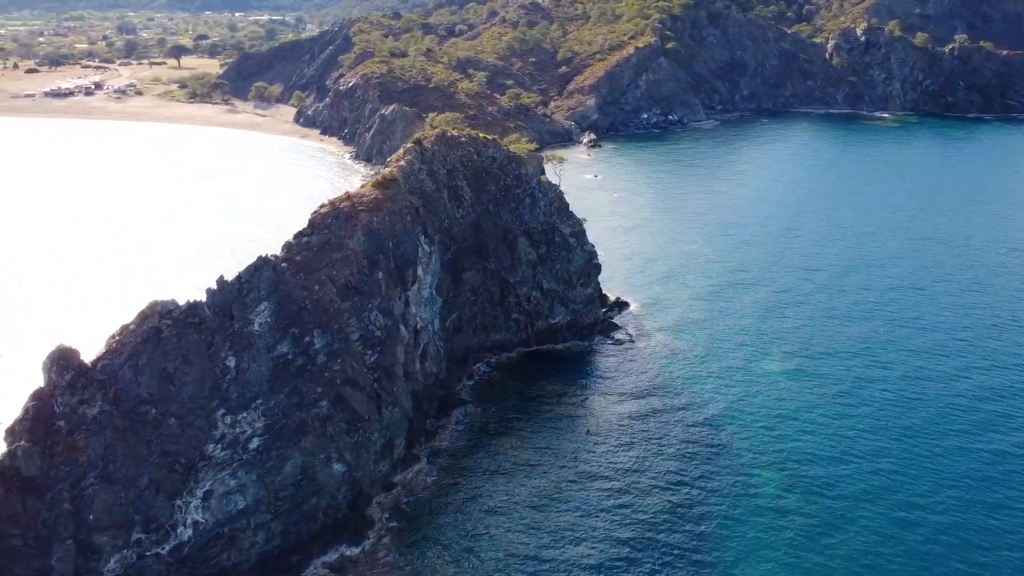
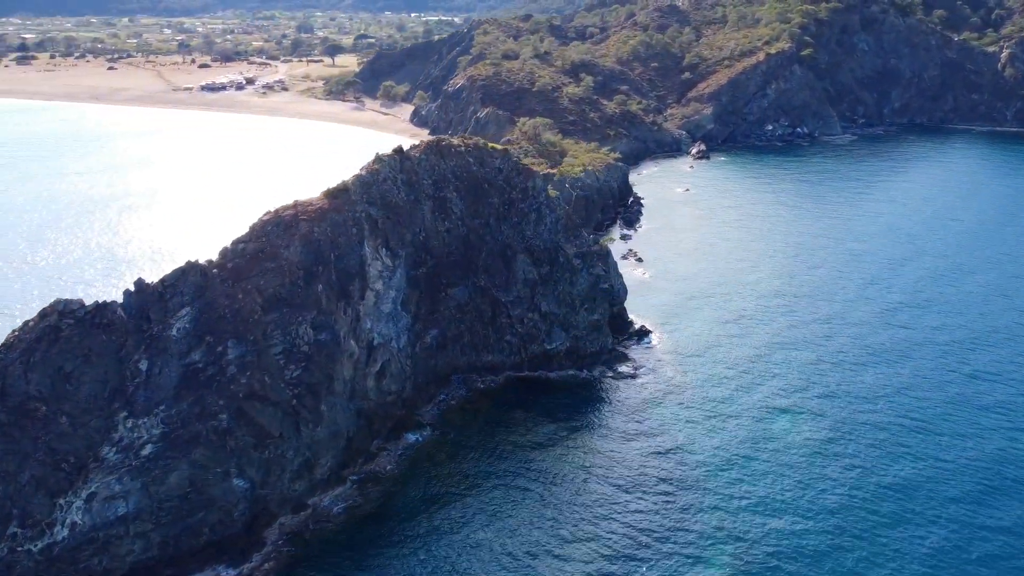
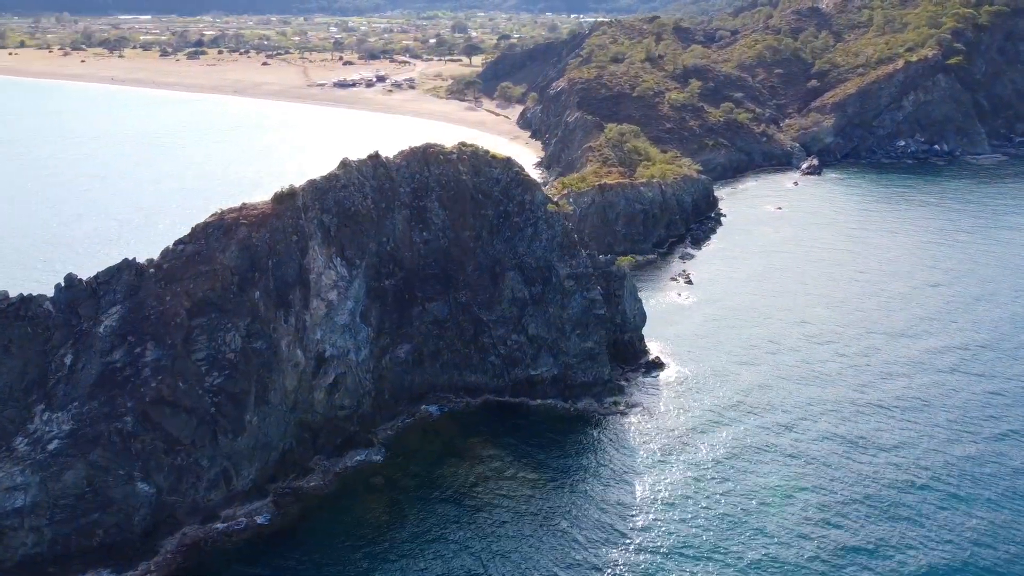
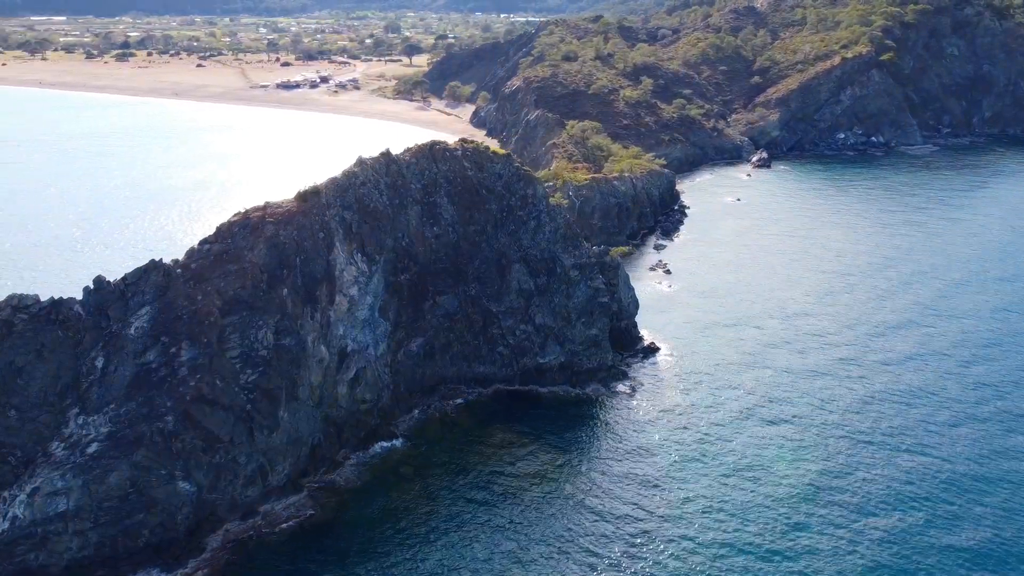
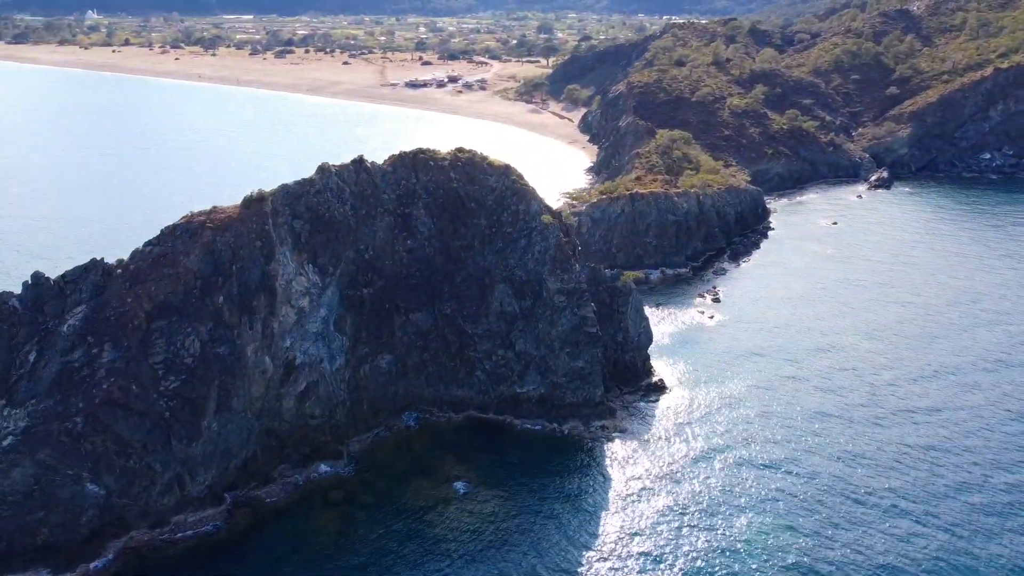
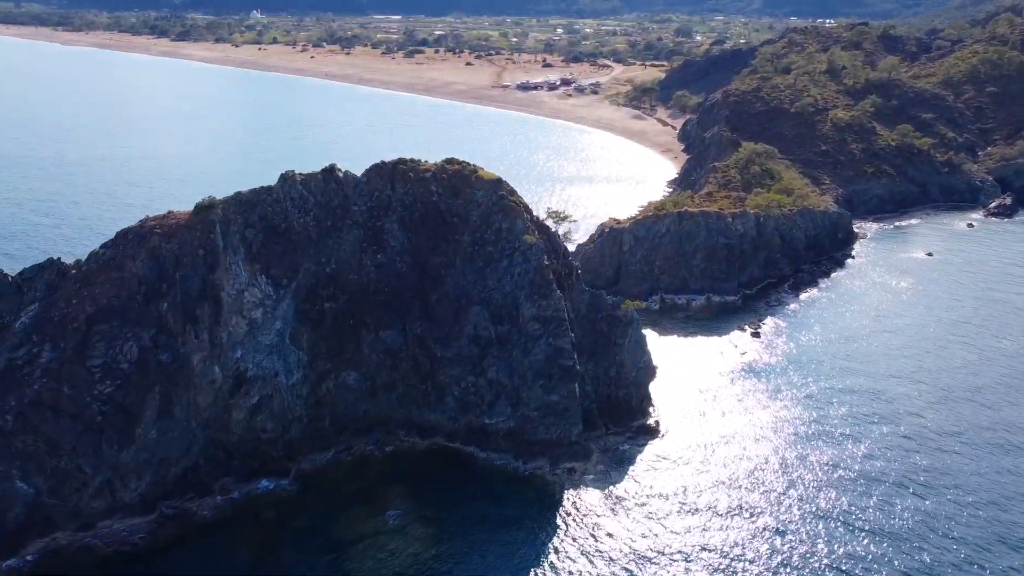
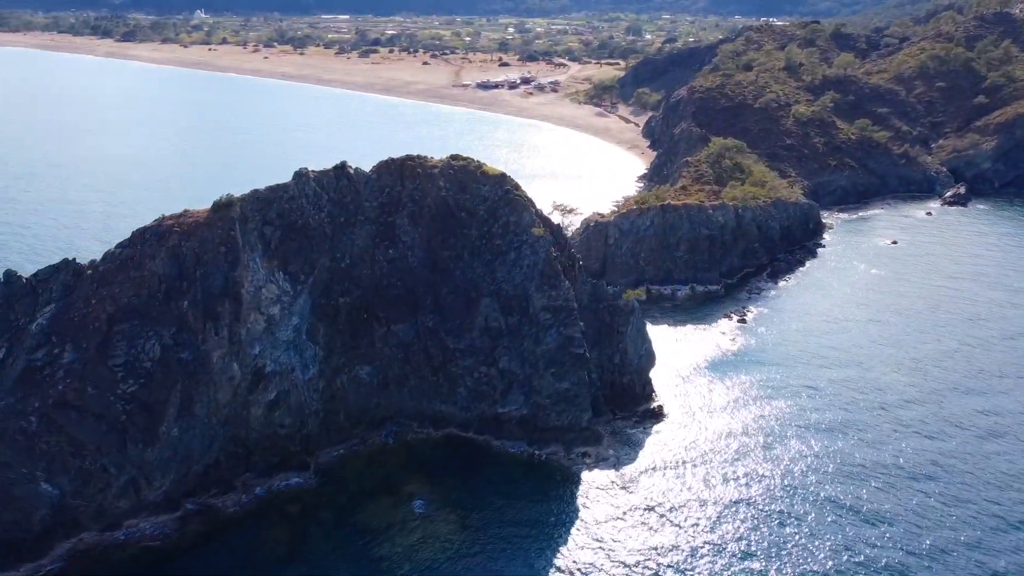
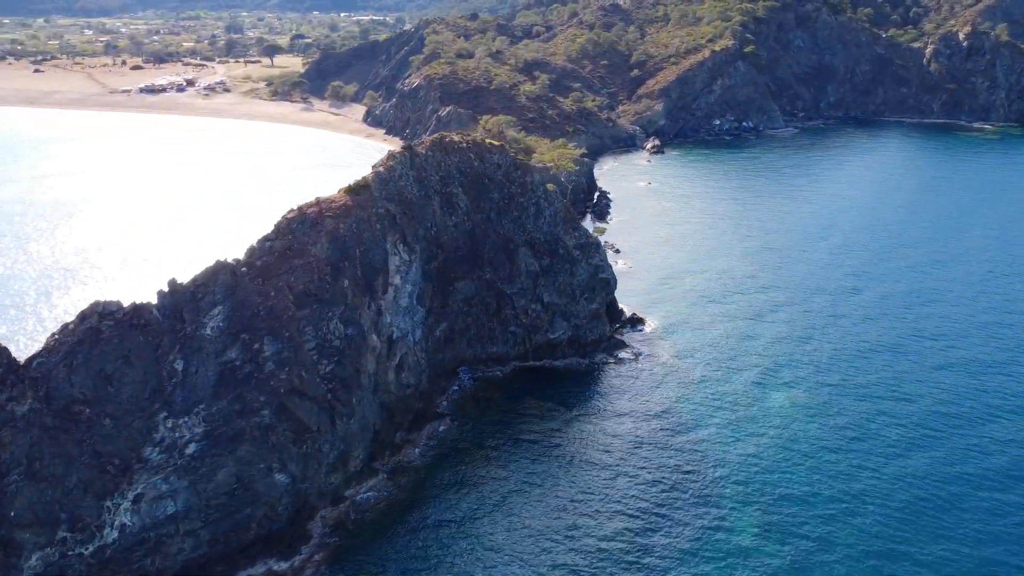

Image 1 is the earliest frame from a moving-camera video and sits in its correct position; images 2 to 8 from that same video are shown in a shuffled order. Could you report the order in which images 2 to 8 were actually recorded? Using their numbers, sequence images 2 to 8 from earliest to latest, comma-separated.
8, 2, 4, 3, 5, 7, 6
